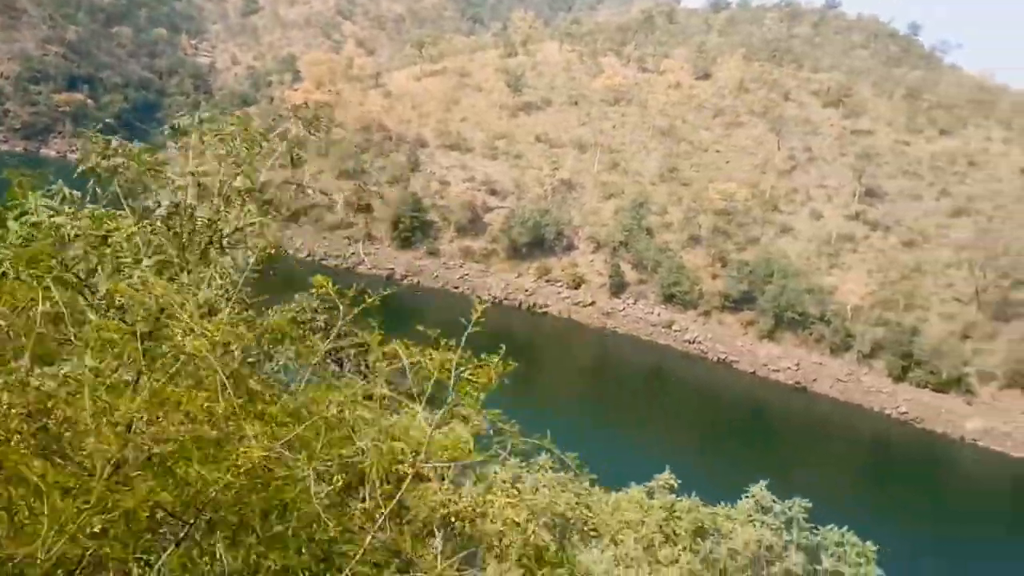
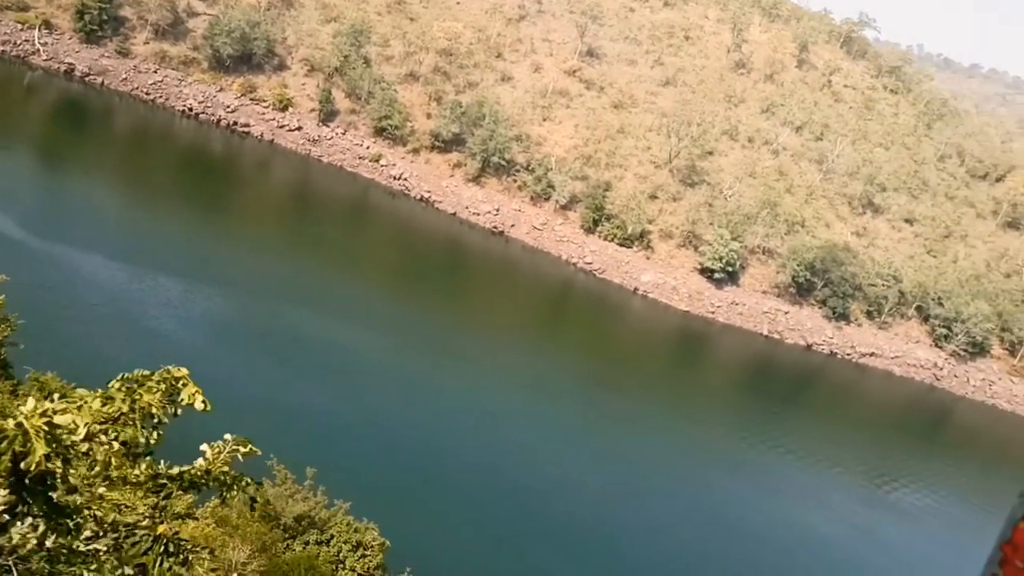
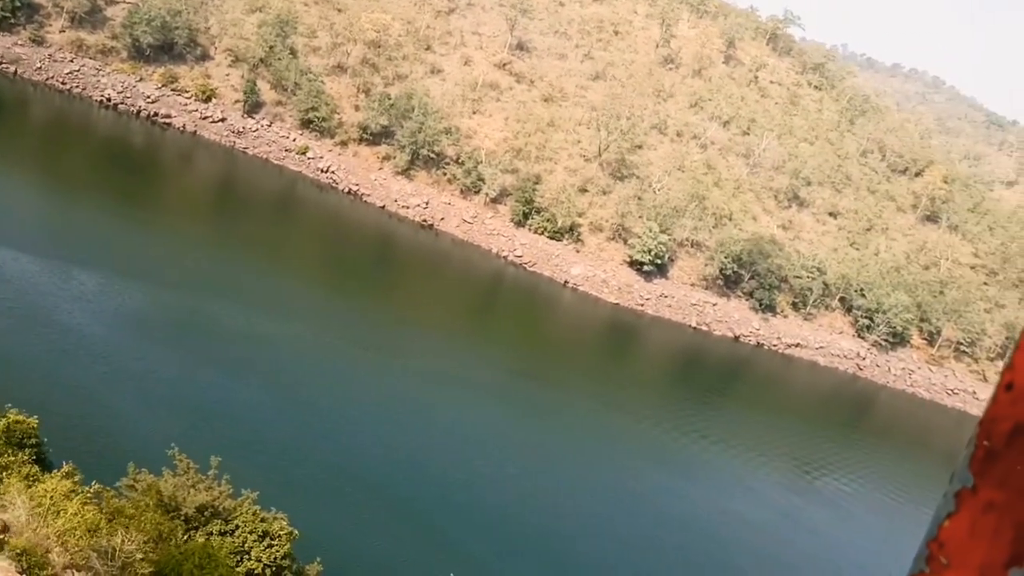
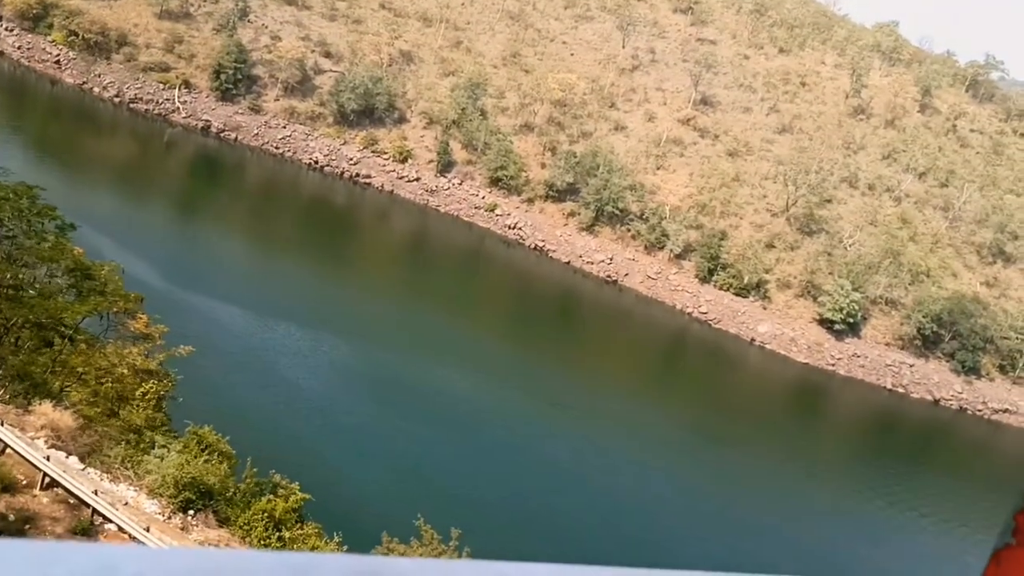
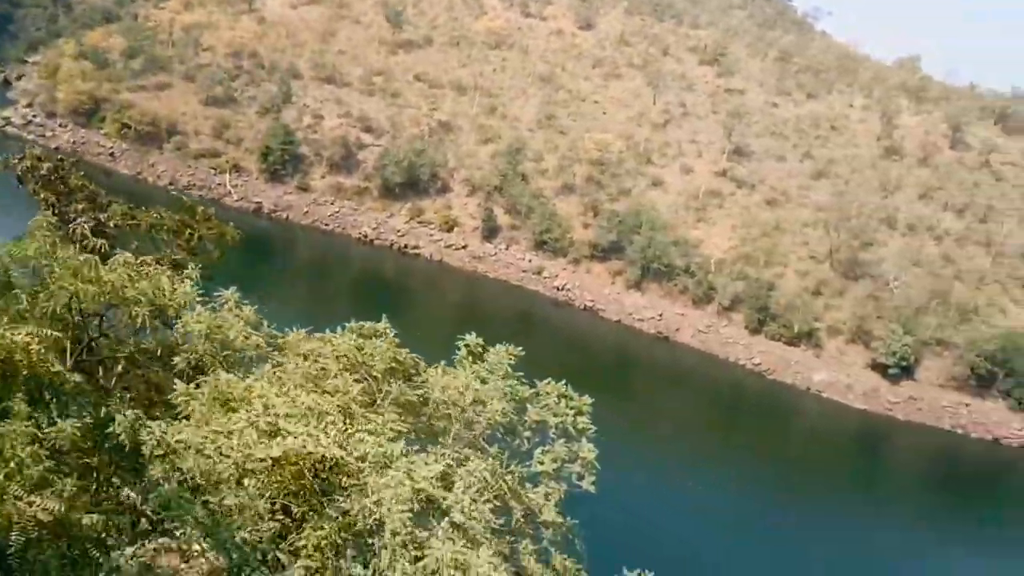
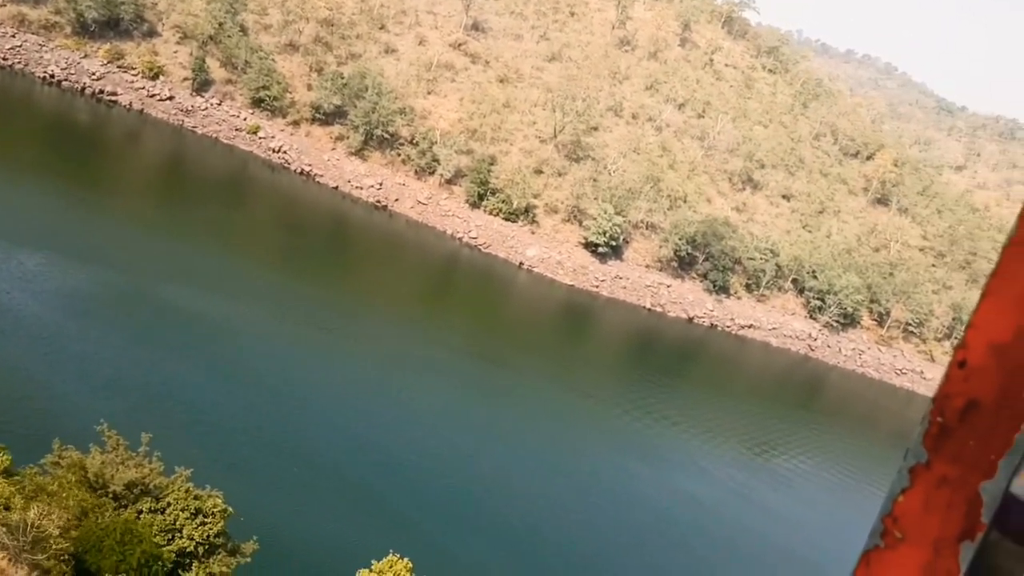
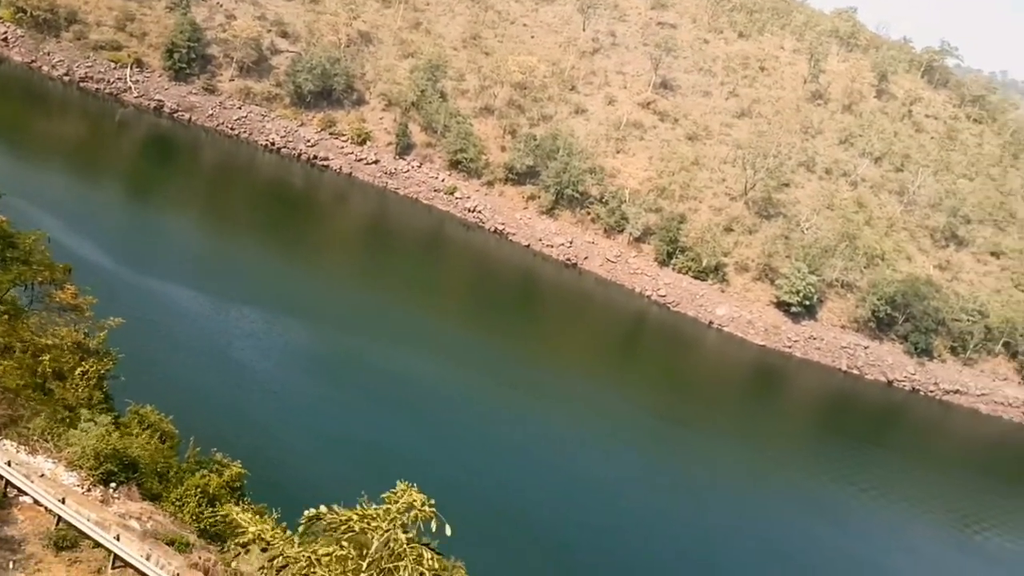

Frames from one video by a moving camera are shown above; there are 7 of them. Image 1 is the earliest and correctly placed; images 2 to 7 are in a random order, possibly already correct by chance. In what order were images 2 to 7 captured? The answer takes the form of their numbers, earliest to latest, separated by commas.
5, 4, 7, 2, 3, 6
